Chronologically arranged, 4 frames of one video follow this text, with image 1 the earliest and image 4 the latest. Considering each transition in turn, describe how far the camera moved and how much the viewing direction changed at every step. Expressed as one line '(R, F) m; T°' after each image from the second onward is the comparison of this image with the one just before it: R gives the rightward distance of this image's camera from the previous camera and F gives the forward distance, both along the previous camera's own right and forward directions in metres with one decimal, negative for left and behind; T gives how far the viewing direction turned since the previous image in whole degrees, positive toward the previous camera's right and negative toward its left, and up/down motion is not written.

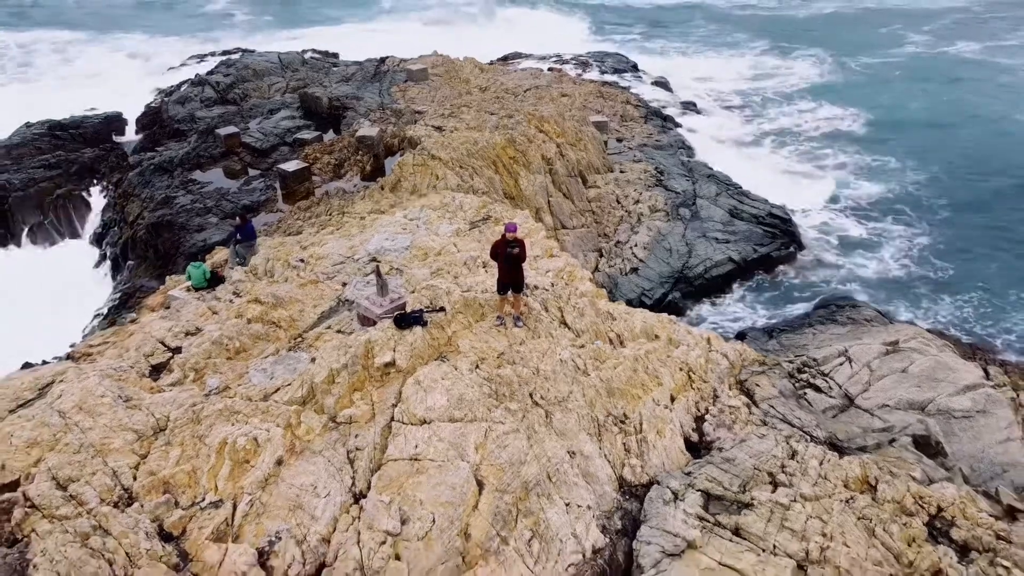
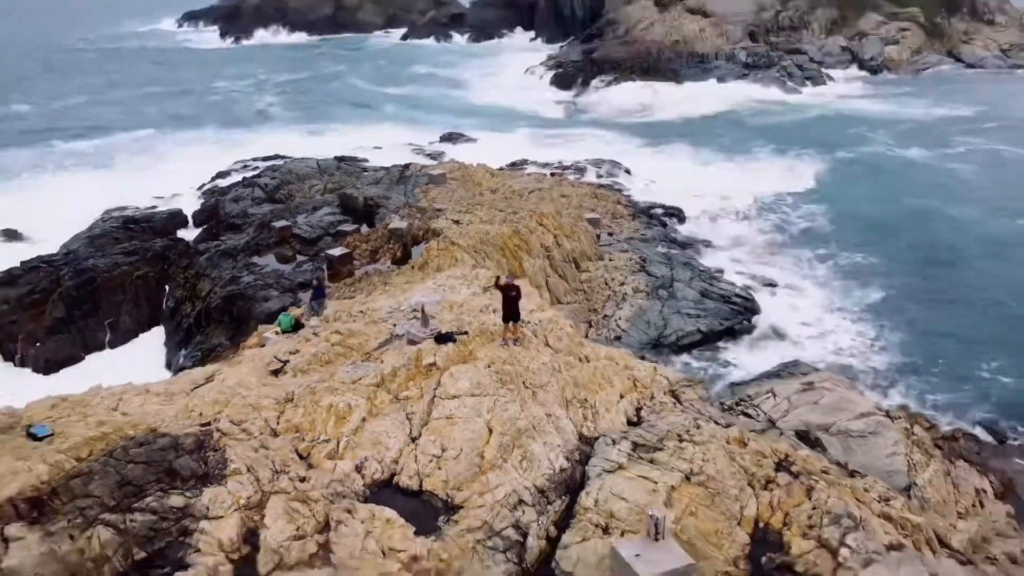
(+0.1, -2.7) m; -1°
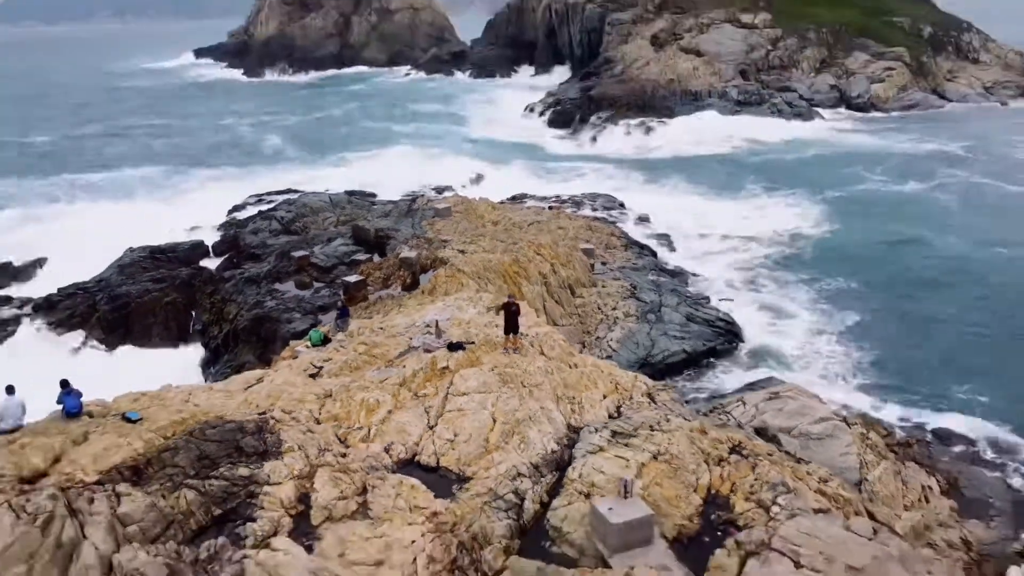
(0.0, -1.5) m; 0°
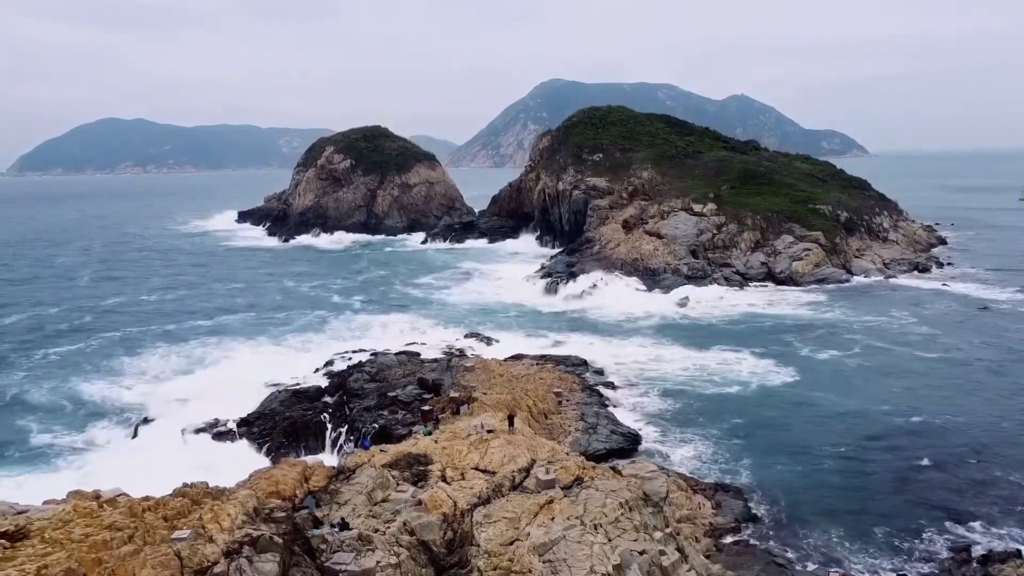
(0.0, -15.4) m; 0°
